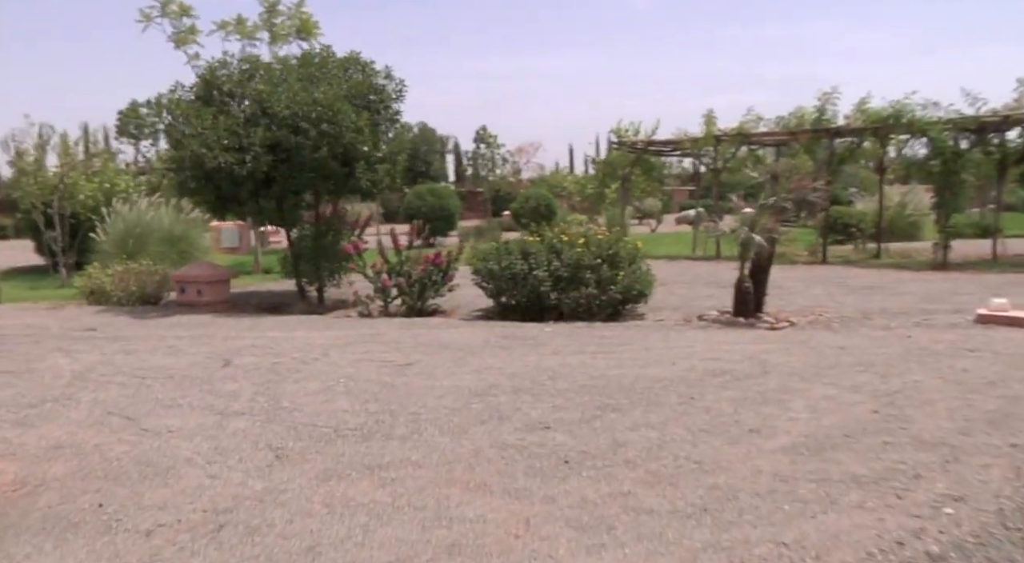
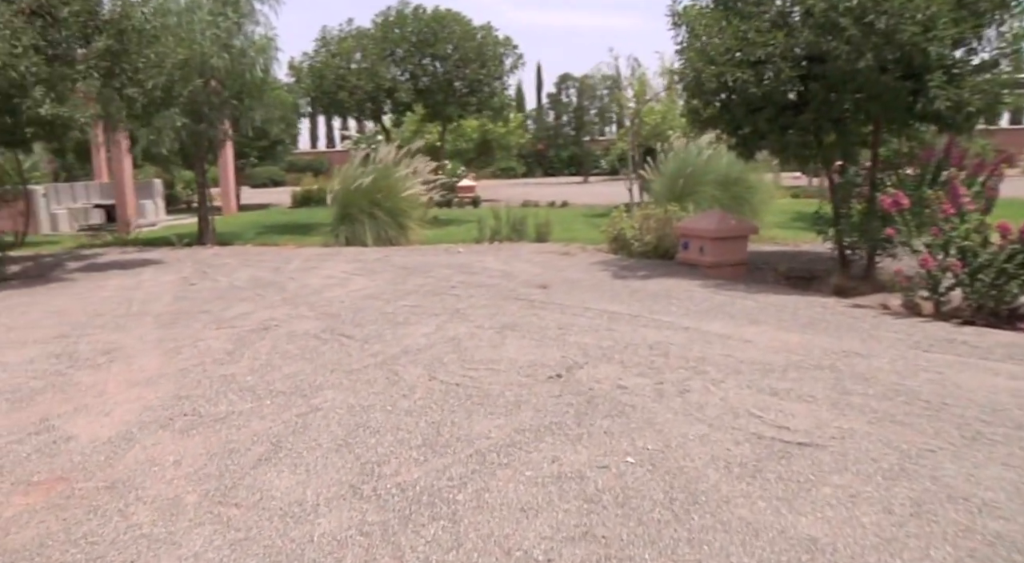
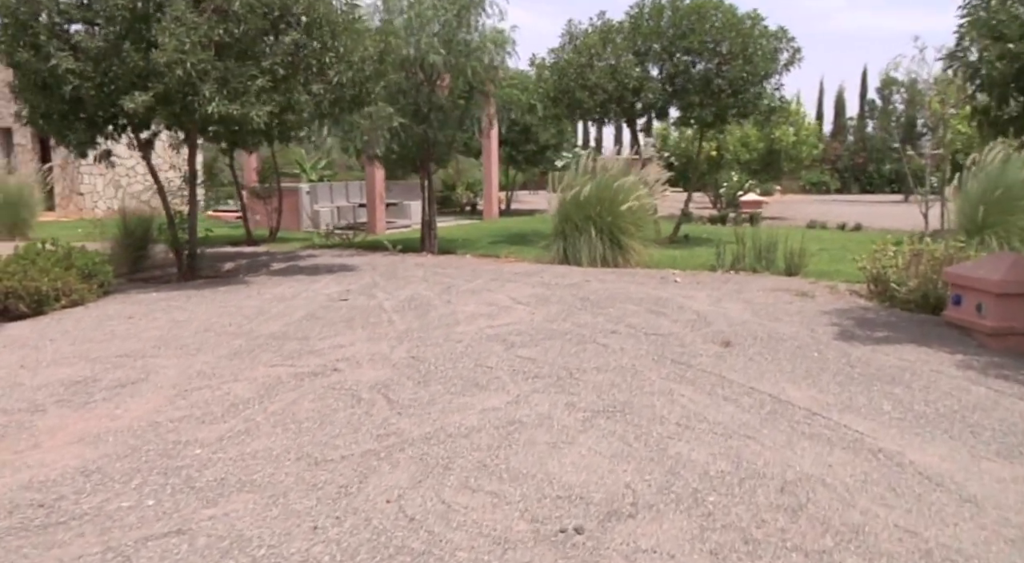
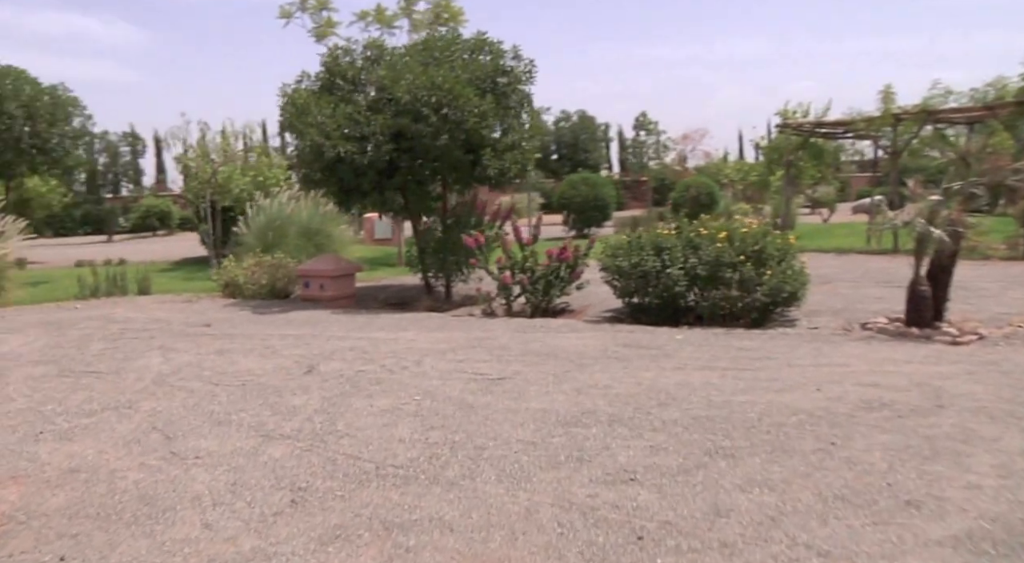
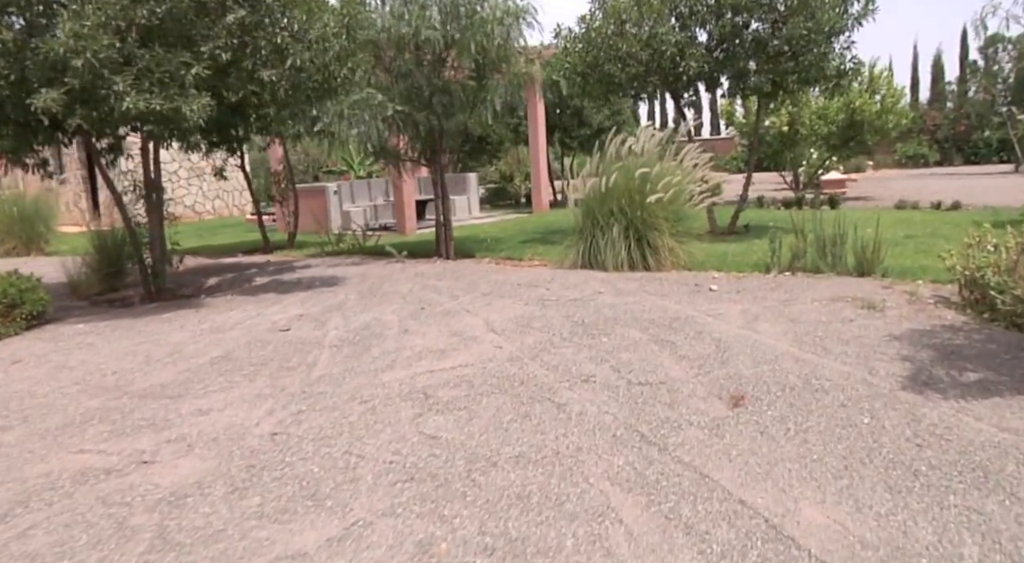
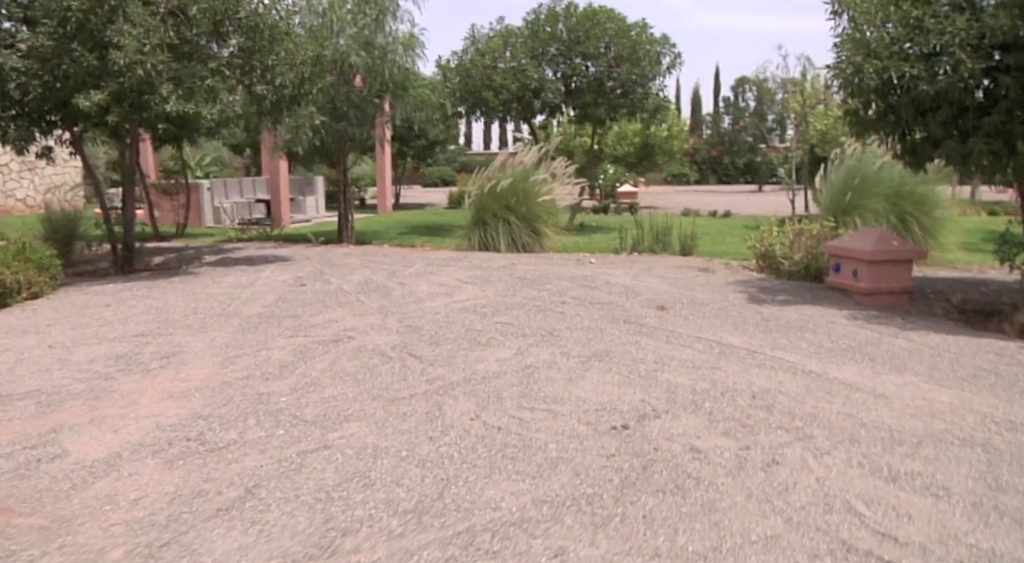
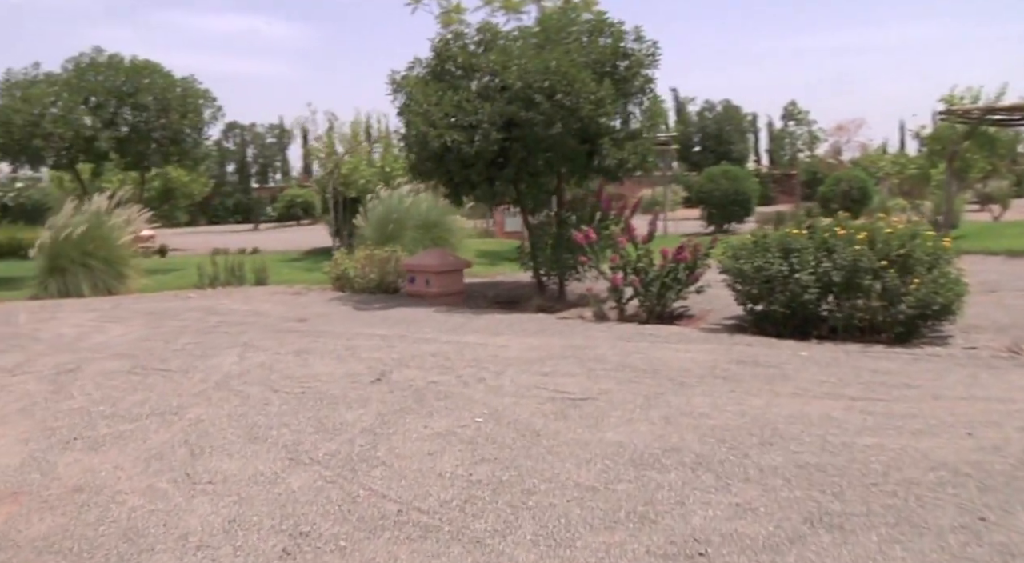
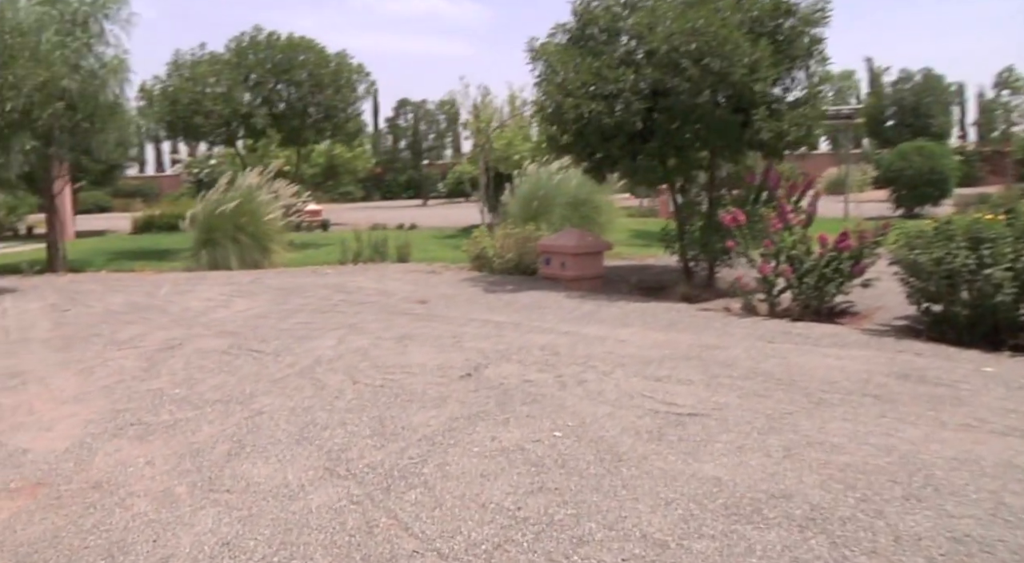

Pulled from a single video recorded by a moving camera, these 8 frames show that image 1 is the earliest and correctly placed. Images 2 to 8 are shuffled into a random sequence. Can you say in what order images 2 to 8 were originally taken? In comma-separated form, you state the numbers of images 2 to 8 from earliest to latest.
4, 7, 8, 2, 6, 3, 5
